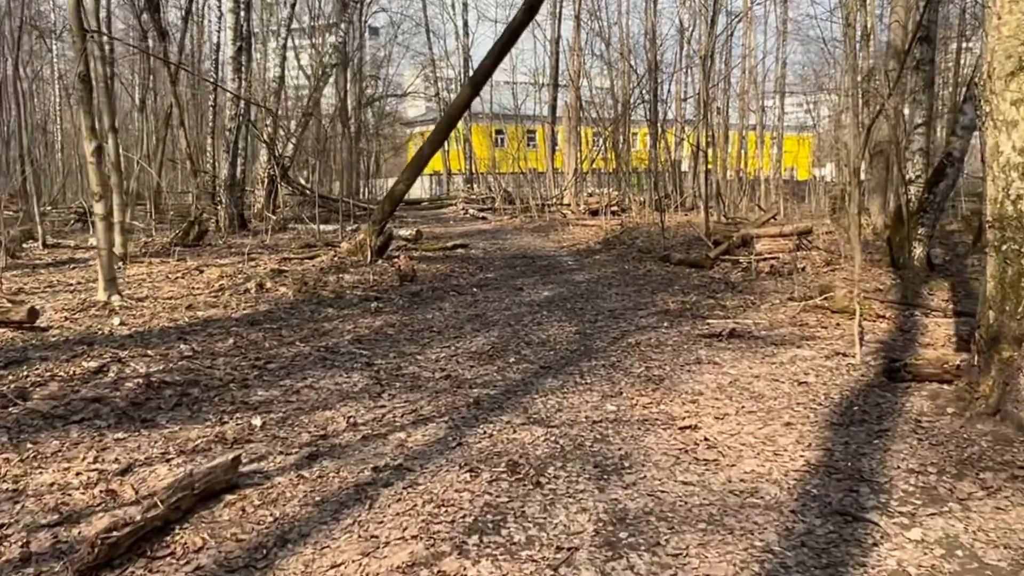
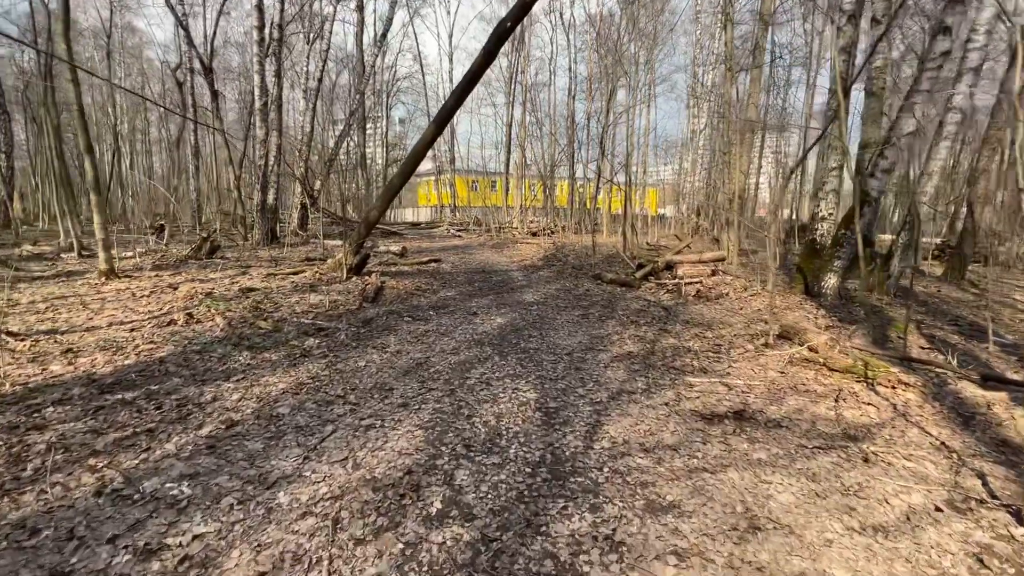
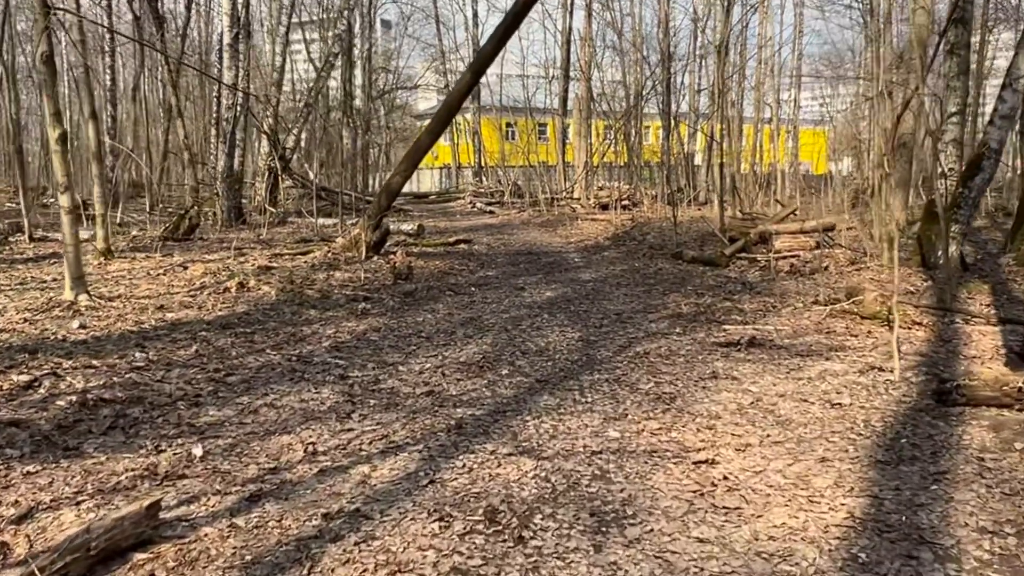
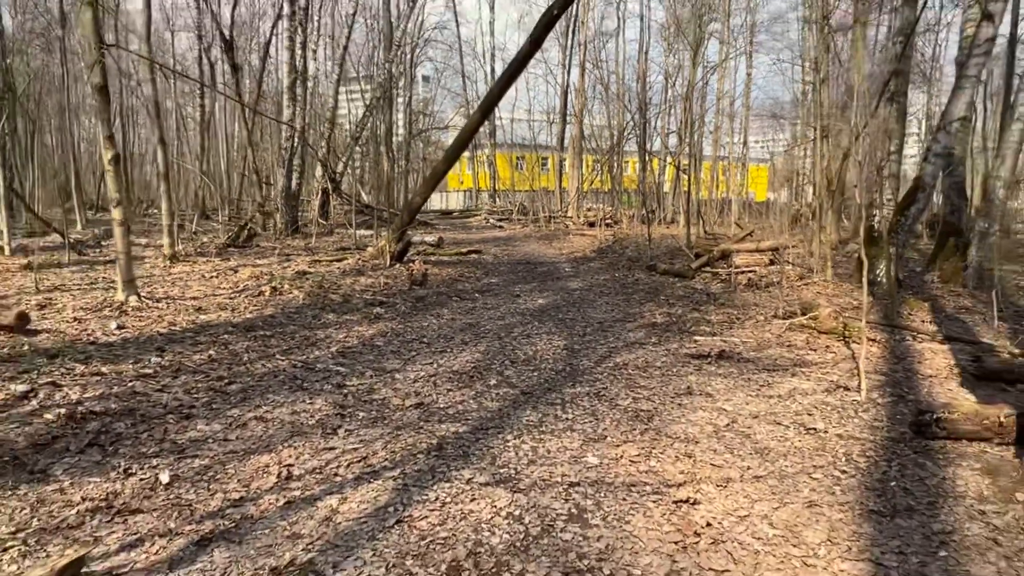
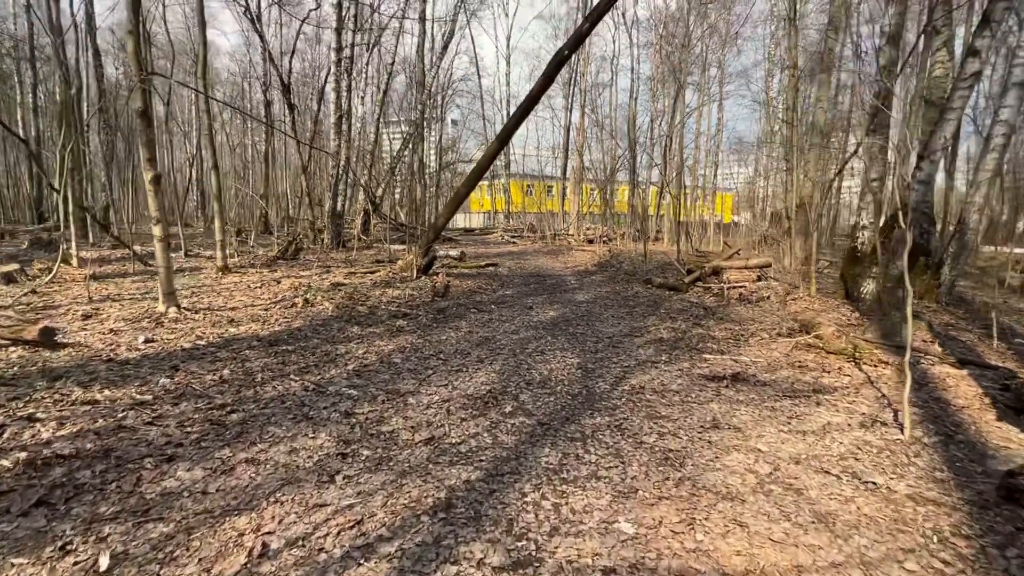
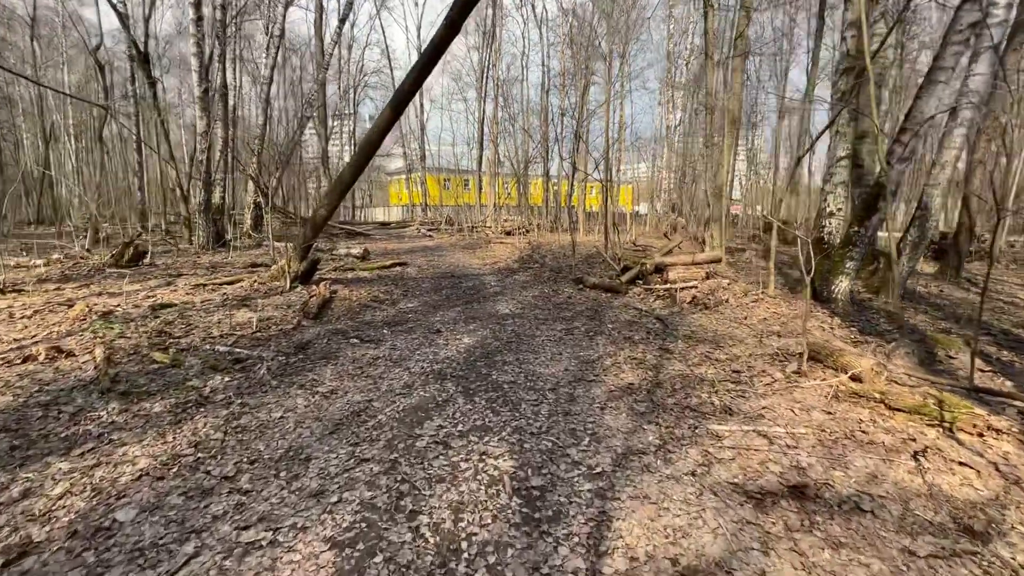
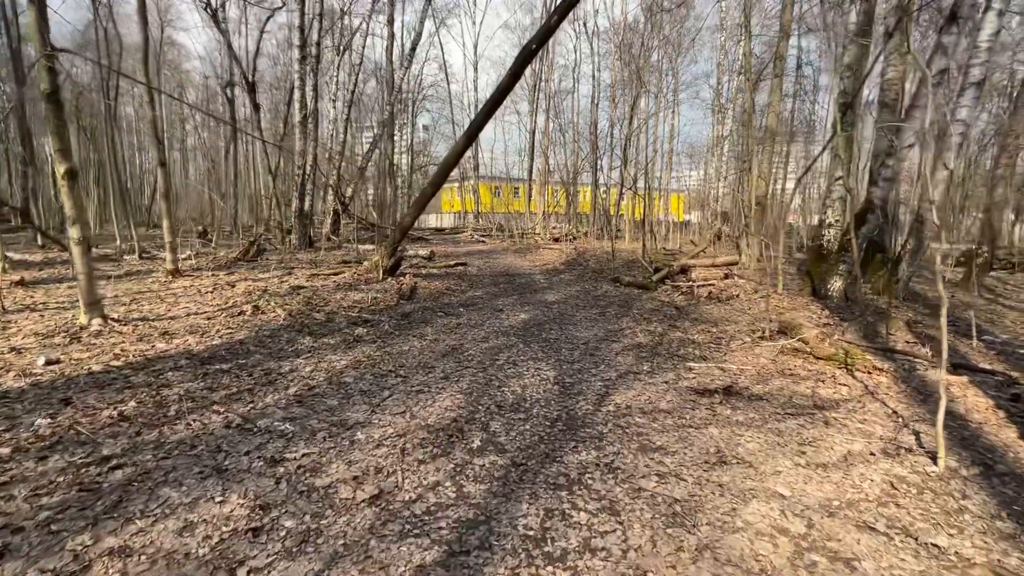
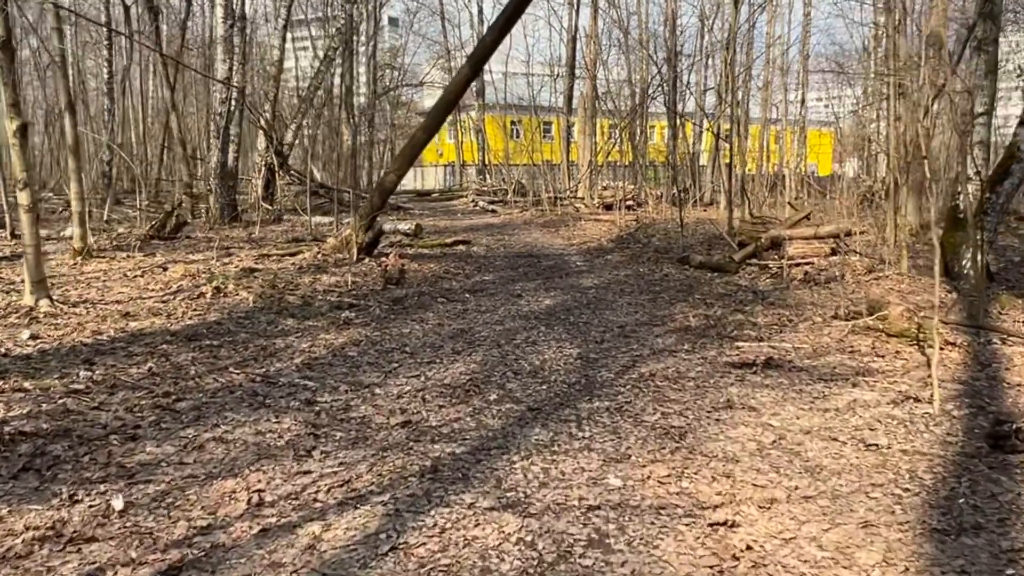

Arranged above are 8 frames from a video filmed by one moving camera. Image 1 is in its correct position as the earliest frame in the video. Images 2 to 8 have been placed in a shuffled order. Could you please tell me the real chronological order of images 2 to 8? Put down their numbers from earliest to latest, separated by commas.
3, 8, 4, 5, 7, 2, 6
